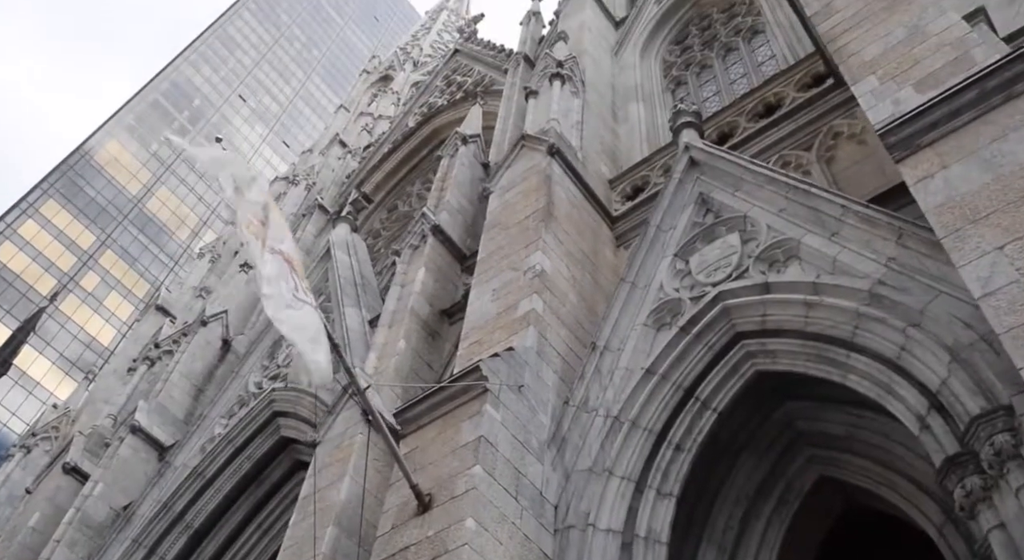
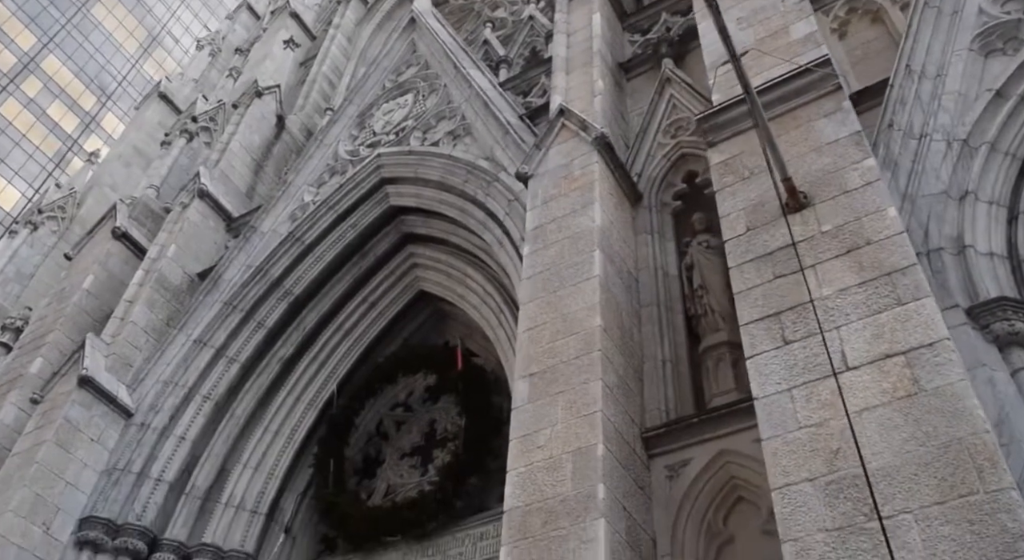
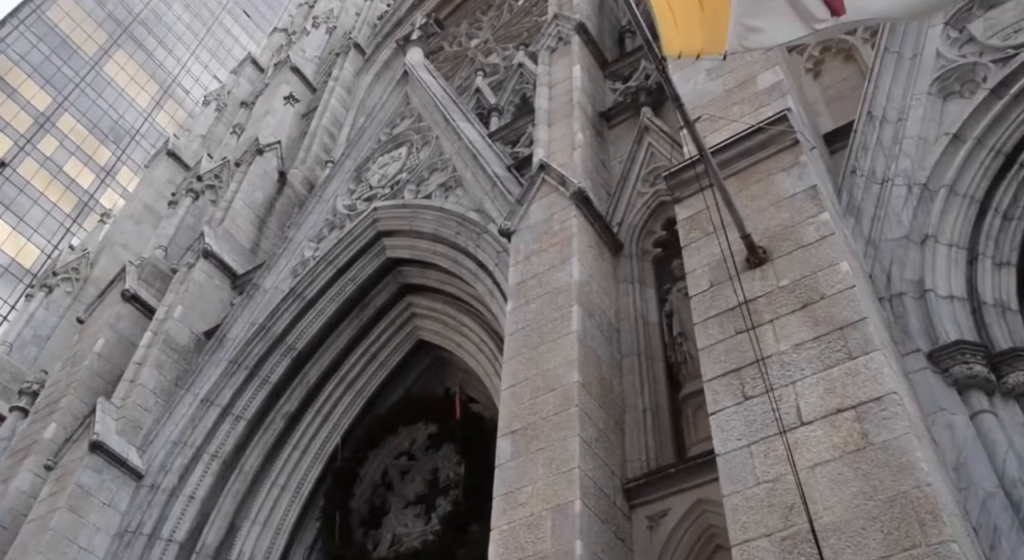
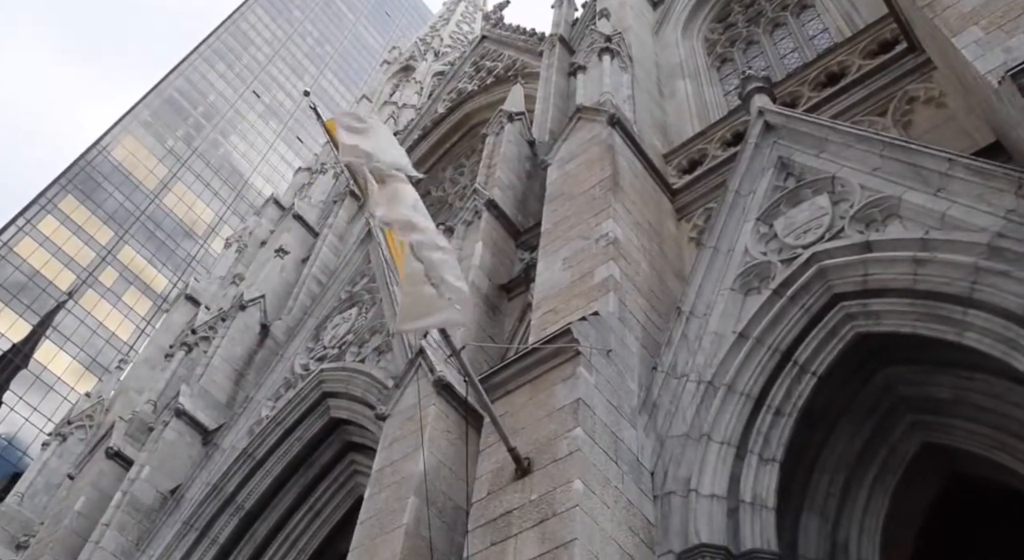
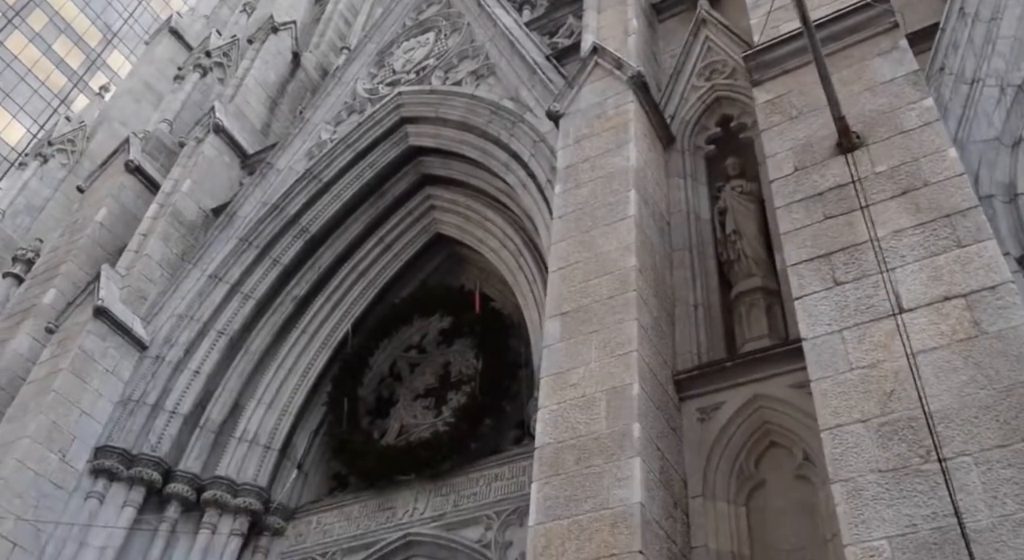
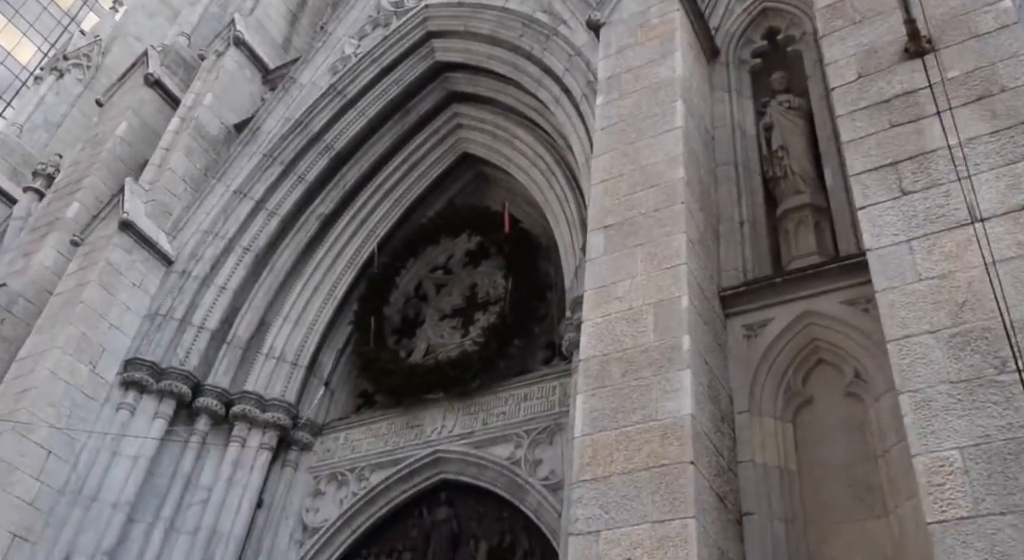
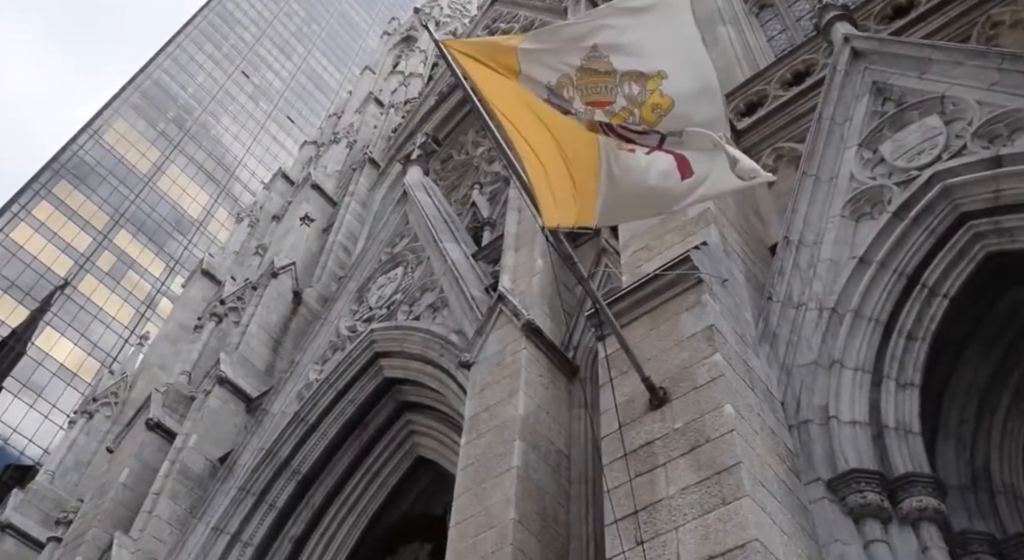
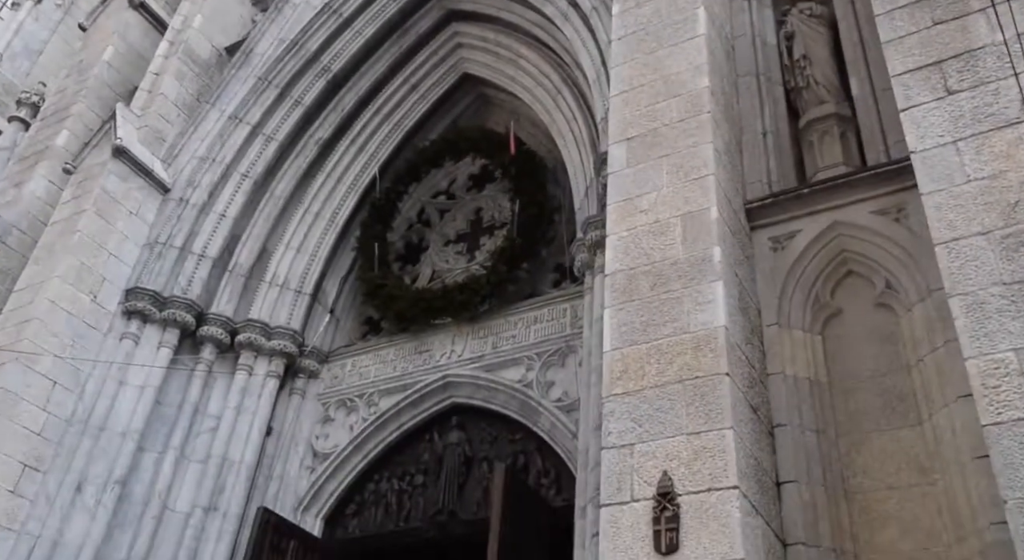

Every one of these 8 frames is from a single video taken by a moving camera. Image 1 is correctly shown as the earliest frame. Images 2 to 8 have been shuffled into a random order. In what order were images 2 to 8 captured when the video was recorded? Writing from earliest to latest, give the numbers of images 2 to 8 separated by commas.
4, 7, 3, 2, 5, 6, 8
